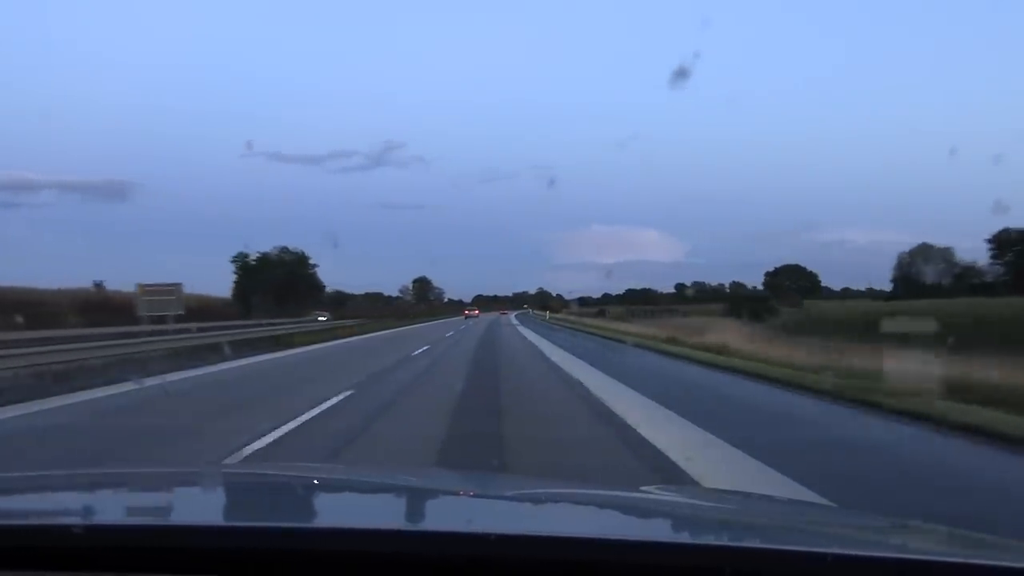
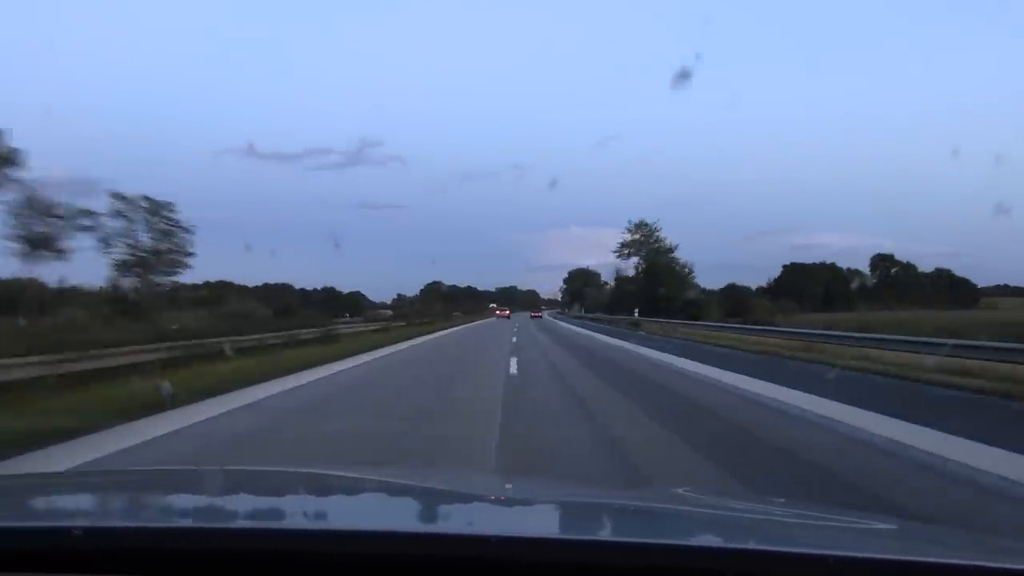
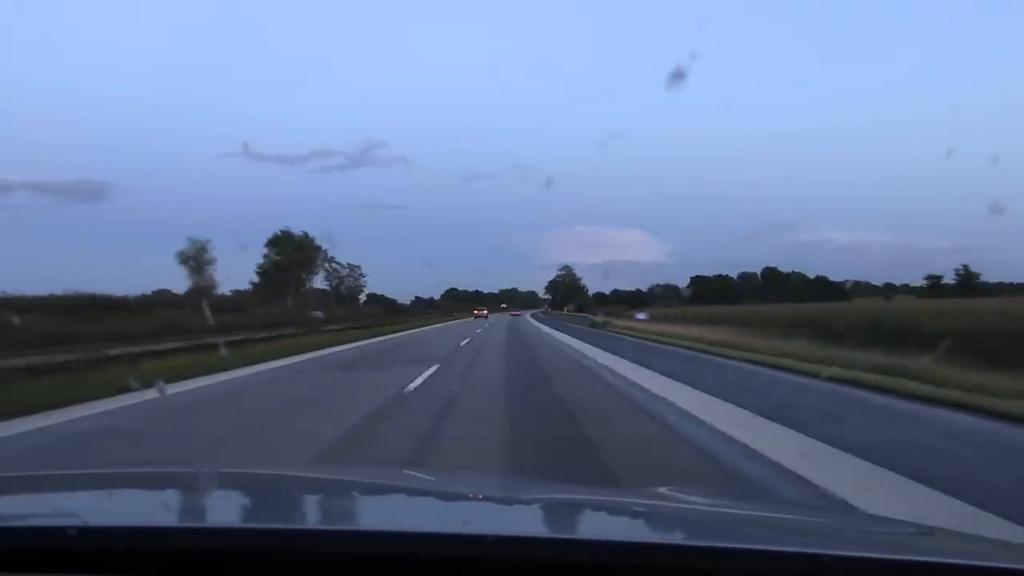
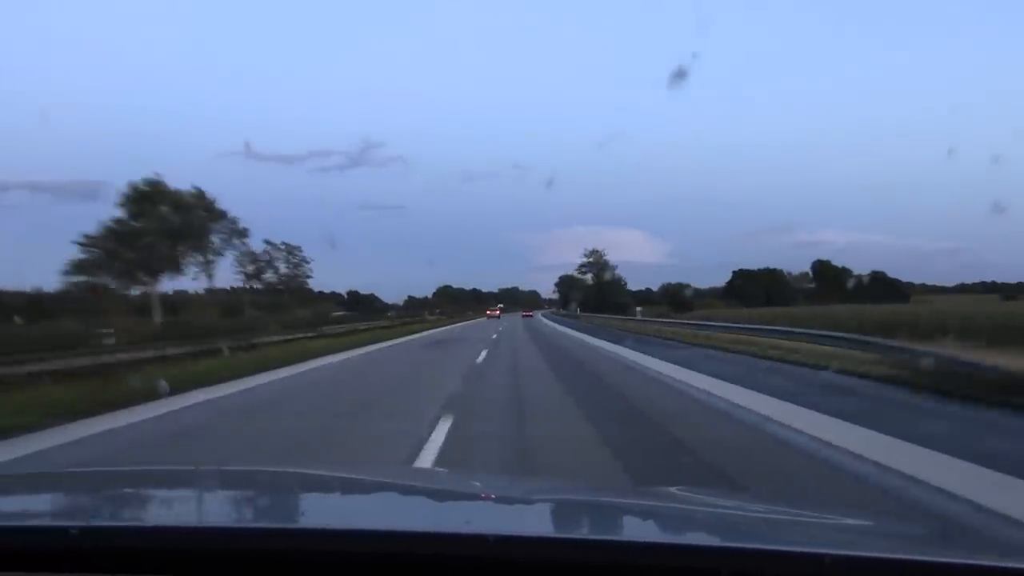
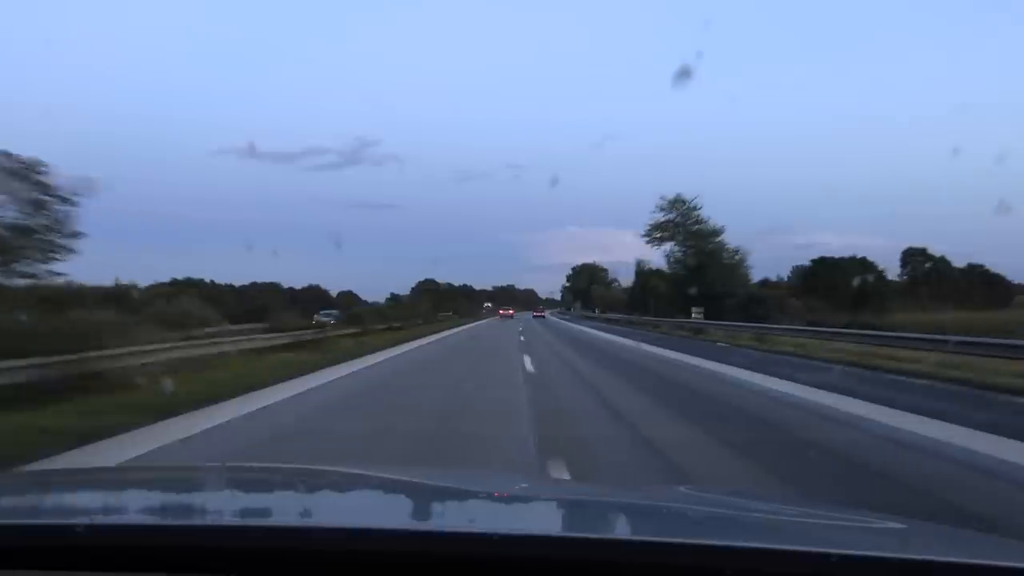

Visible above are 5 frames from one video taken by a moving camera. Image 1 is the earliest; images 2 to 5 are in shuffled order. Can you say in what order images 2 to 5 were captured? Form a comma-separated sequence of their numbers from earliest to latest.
3, 4, 2, 5
